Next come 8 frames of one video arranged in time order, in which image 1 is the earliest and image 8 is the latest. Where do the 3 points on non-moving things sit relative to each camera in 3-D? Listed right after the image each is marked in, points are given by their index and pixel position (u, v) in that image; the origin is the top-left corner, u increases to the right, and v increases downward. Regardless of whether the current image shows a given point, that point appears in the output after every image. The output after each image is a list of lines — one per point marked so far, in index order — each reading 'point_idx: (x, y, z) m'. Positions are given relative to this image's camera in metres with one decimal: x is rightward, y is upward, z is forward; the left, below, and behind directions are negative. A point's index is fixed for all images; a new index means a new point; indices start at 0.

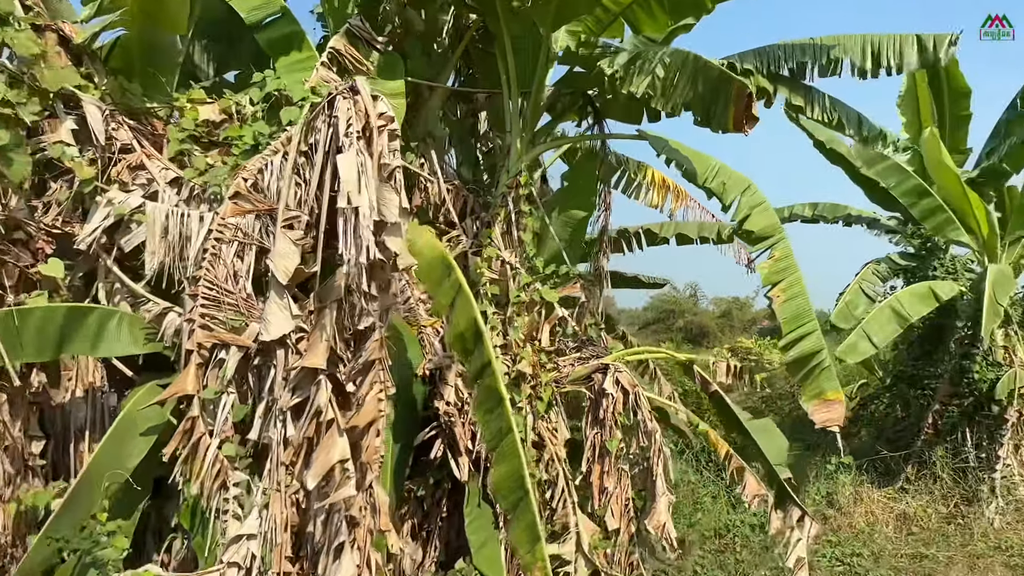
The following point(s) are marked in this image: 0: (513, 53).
0: (0.0, +1.2, +3.4) m
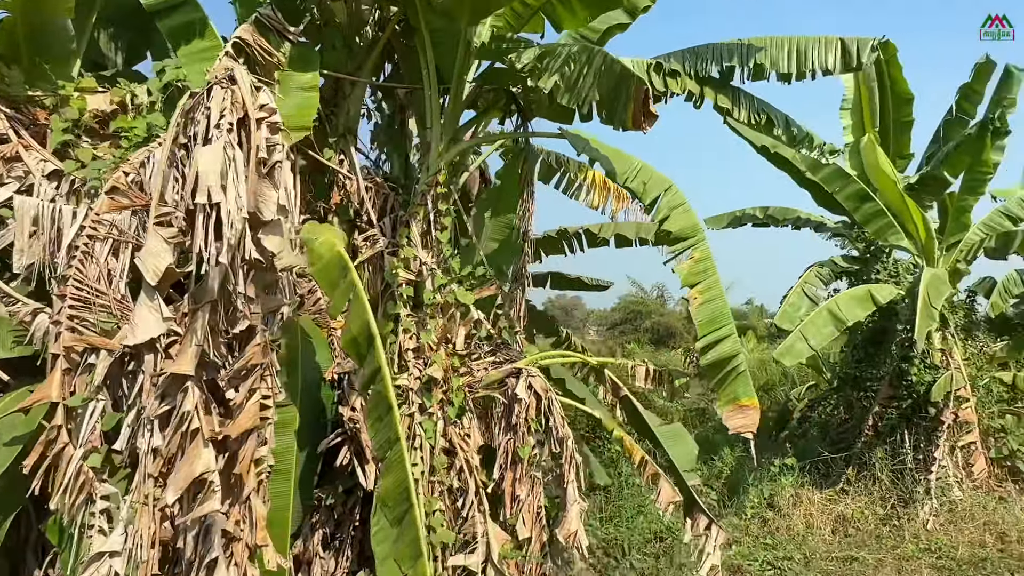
0: (-0.4, +1.1, +3.3) m
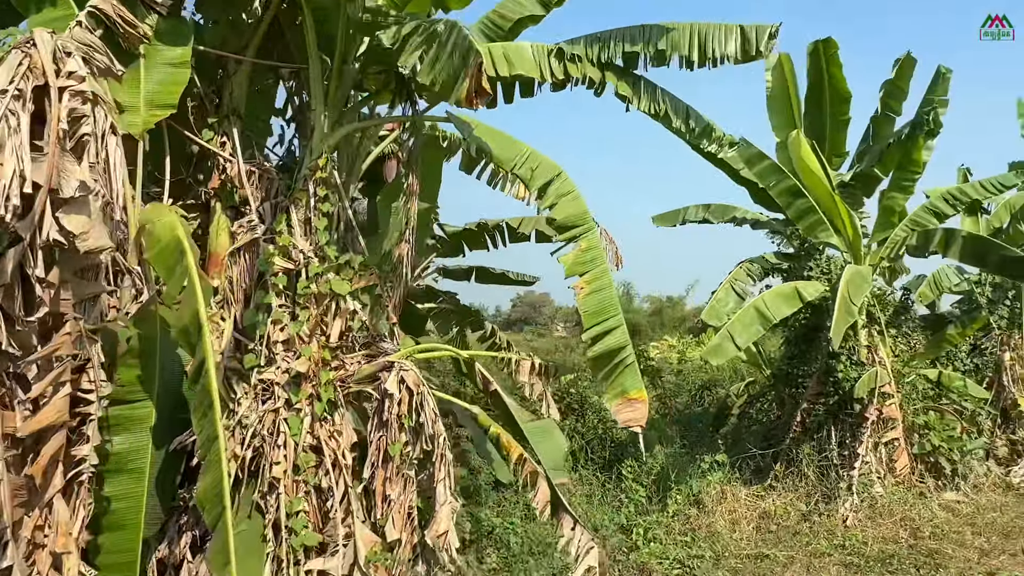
0: (-0.9, +1.2, +3.1) m
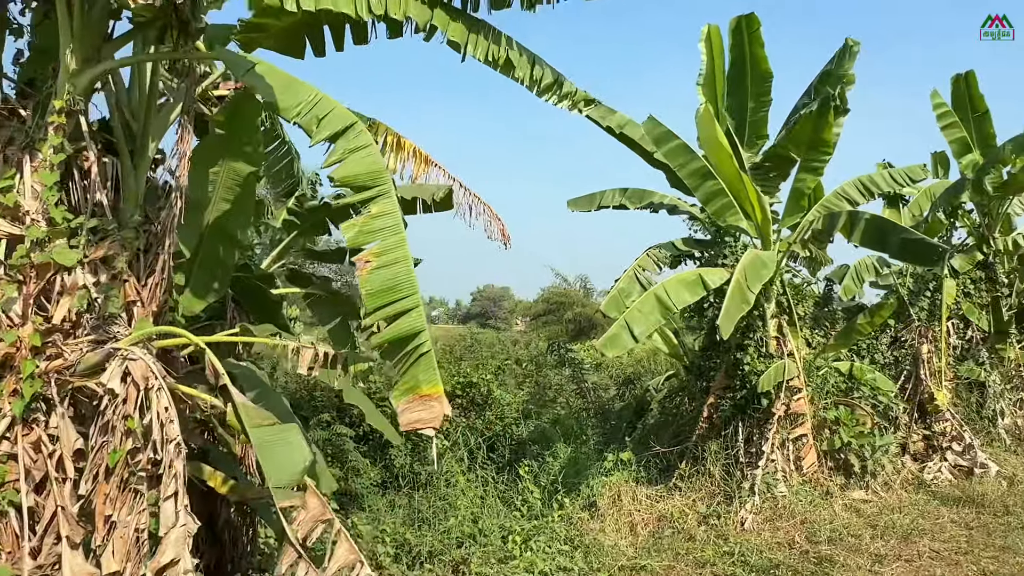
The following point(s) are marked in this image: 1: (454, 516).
0: (-1.7, +1.3, +2.5) m
1: (-0.5, -1.9, +5.6) m
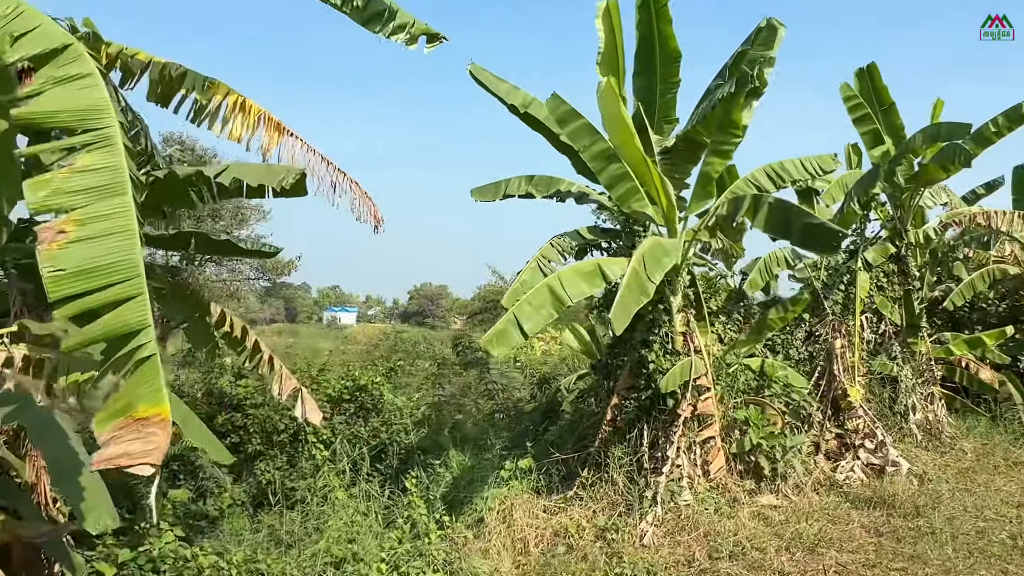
0: (-2.3, +1.4, +1.8) m
1: (-1.3, -1.8, +4.9) m
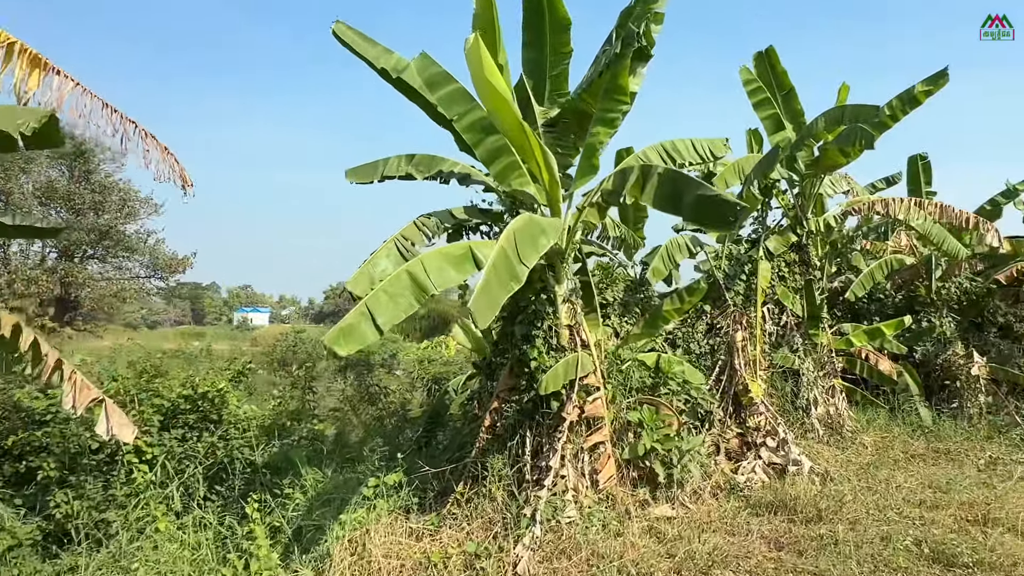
0: (-2.8, +1.4, +0.7) m
1: (-2.2, -1.7, +4.0) m
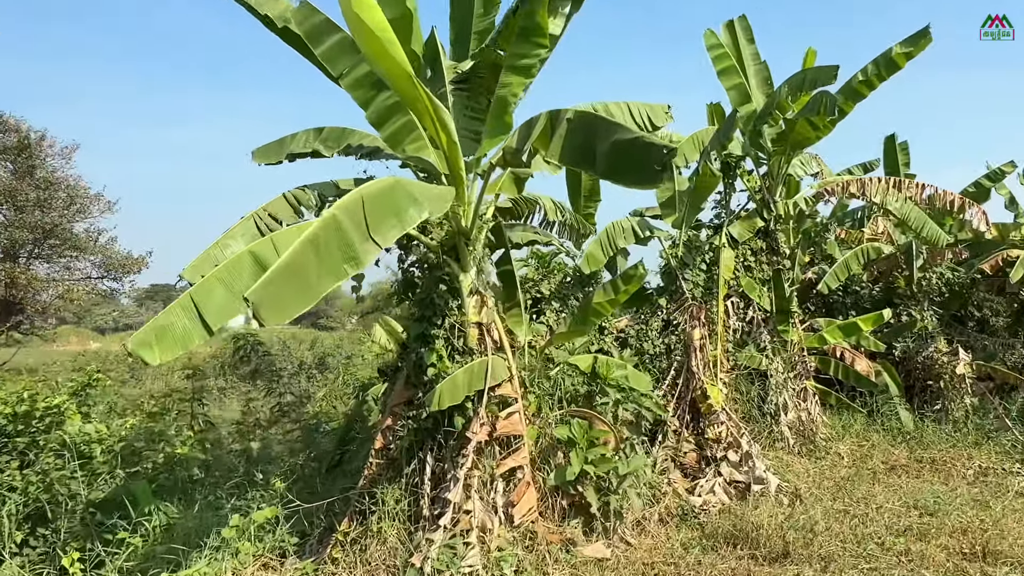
0: (-3.4, +1.4, -0.4) m
1: (-2.8, -1.7, +2.9) m
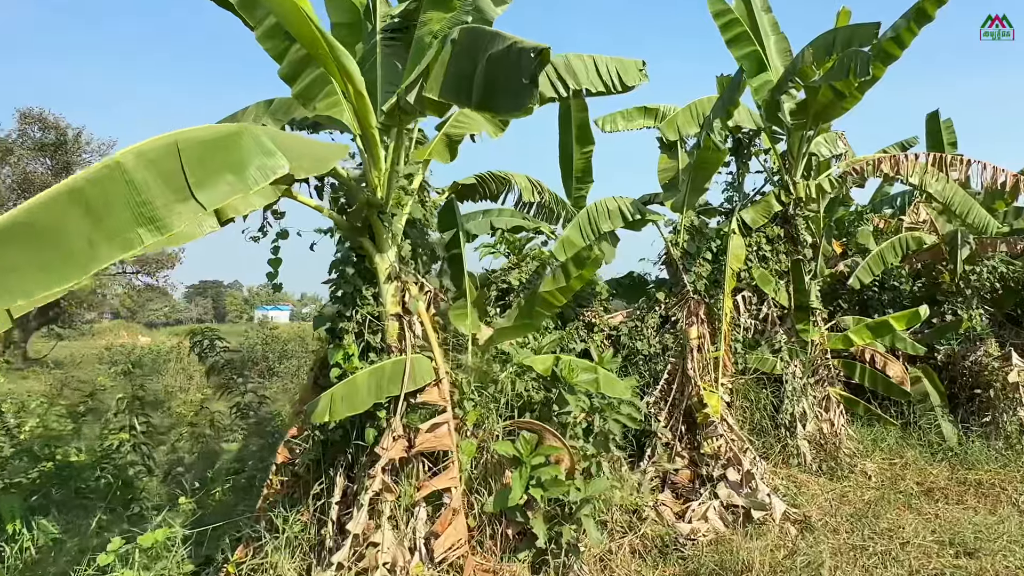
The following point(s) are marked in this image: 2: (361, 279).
0: (-4.0, +1.5, -0.9) m
1: (-3.2, -1.6, +2.4) m
2: (-0.7, +0.1, +3.4) m
